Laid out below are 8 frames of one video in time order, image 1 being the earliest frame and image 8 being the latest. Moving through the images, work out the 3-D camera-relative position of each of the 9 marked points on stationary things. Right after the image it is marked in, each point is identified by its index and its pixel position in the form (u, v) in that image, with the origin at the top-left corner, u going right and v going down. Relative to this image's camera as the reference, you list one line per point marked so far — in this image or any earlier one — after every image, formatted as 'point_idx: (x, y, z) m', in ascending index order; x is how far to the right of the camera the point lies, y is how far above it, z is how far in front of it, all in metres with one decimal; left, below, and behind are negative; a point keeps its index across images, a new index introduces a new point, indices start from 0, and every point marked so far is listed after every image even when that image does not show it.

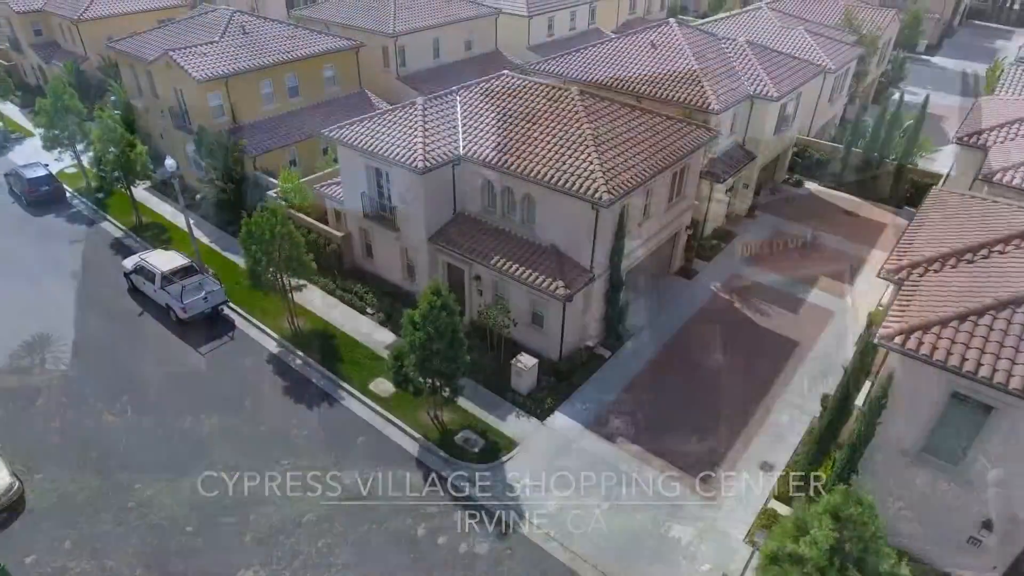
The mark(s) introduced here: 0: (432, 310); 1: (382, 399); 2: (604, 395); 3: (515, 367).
0: (-2.0, -0.6, +15.7) m
1: (-3.9, -3.3, +18.6) m
2: (+2.9, -3.2, +19.1) m
3: (+0.1, -2.4, +18.5) m
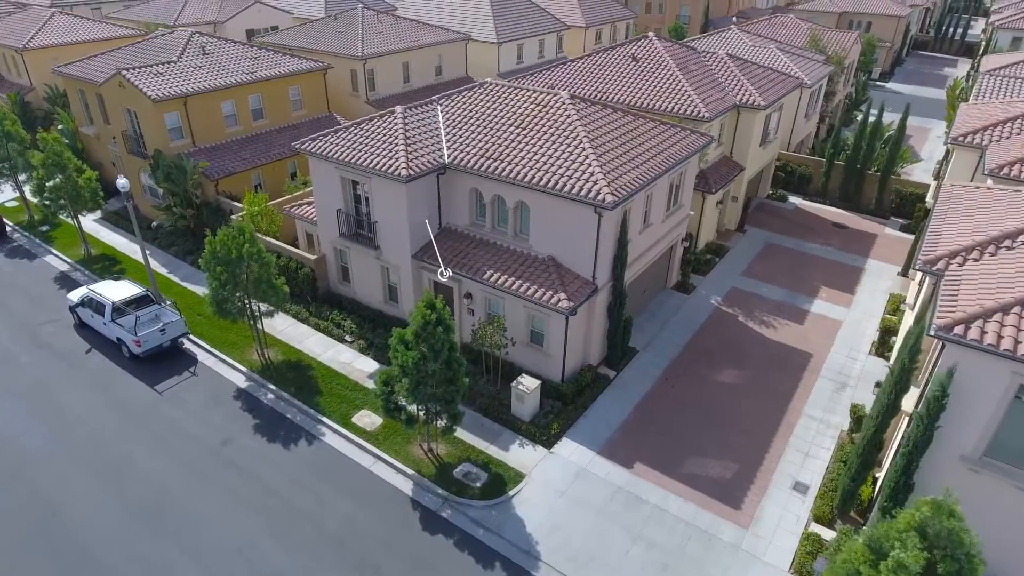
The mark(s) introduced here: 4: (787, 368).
0: (-1.9, -0.9, +13.9) m
1: (-3.8, -3.8, +16.5) m
2: (+2.9, -3.6, +17.4) m
3: (+0.1, -2.8, +16.7) m
4: (+8.6, -2.5, +19.5) m
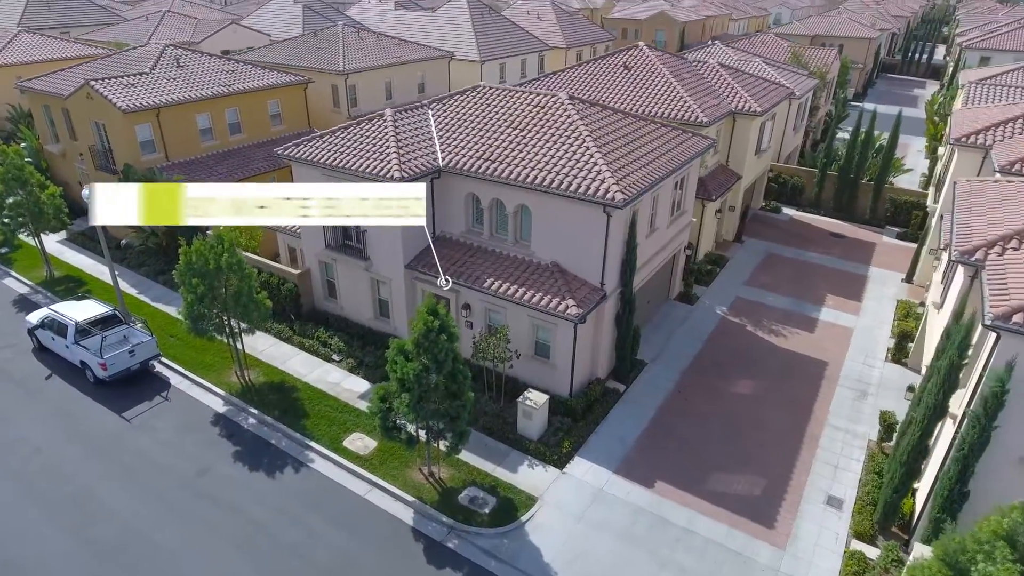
0: (-1.7, -1.0, +12.6) m
1: (-3.6, -4.1, +15.0) m
2: (+3.0, -3.7, +16.2) m
3: (+0.3, -2.9, +15.4) m
4: (+8.6, -2.6, +18.6) m
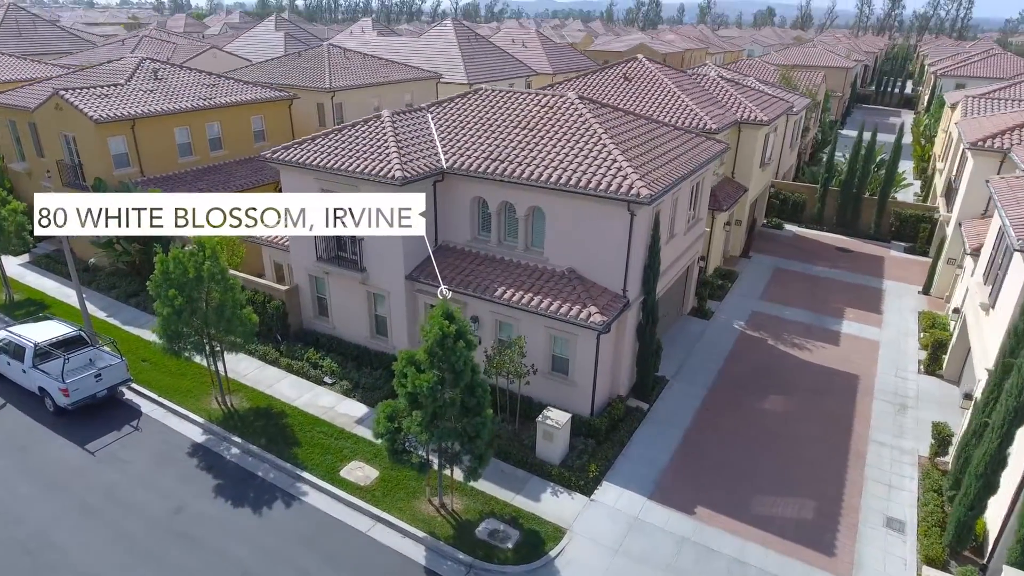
0: (-1.2, -1.0, +11.0) m
1: (-3.2, -4.3, +13.2) m
2: (+3.4, -3.9, +14.6) m
3: (+0.7, -3.1, +13.8) m
4: (+8.9, -2.8, +17.3) m
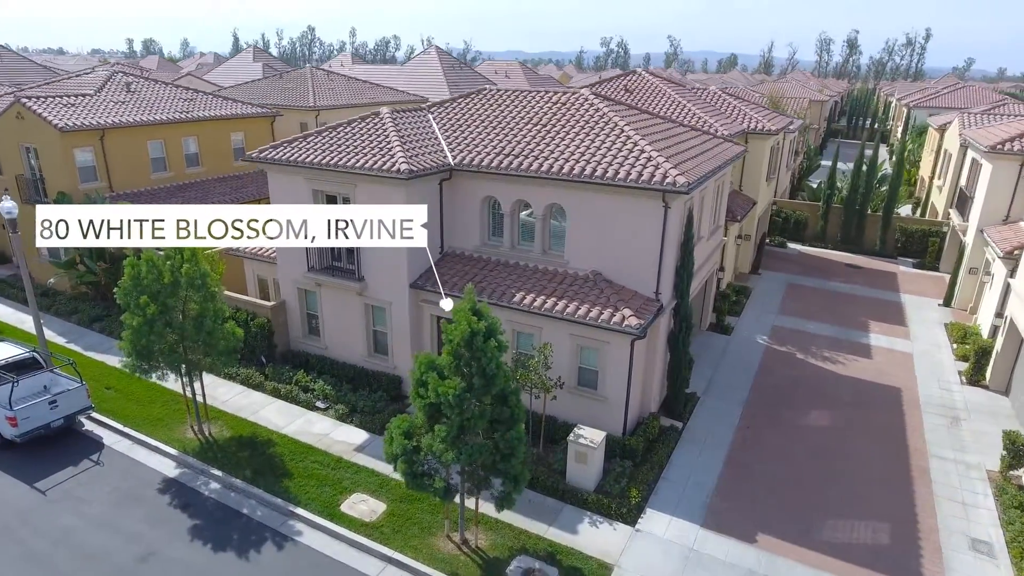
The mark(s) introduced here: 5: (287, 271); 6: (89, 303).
0: (-0.6, -0.8, +9.4) m
1: (-2.6, -4.3, +11.2) m
2: (+3.9, -3.9, +12.9) m
3: (+1.2, -3.1, +12.1) m
4: (+9.3, -2.9, +15.8) m
5: (-5.8, +0.5, +16.3) m
6: (-13.4, -0.5, +19.8) m
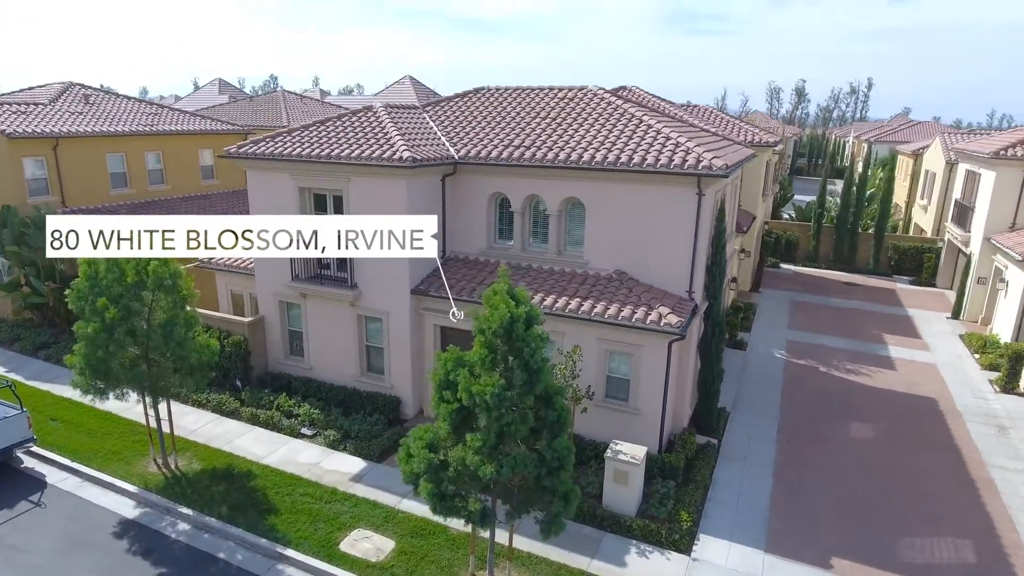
0: (0.0, -0.5, +7.8) m
1: (-2.0, -4.1, +9.3) m
2: (+4.4, -3.8, +11.4) m
3: (+1.7, -2.9, +10.4) m
4: (+9.6, -3.0, +14.7) m
5: (-5.7, +0.1, +14.5) m
6: (-13.4, -1.1, +17.5) m
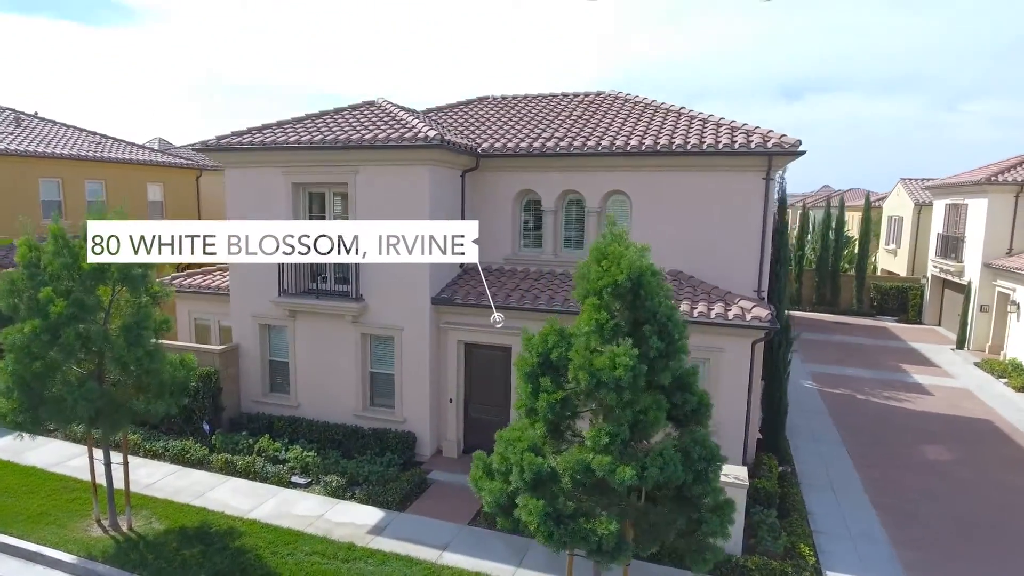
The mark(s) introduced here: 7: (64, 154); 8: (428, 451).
0: (+1.2, 0.0, +5.9) m
1: (-0.9, -3.8, +6.7) m
2: (+5.3, -3.6, +9.5) m
3: (+2.7, -2.7, +8.4) m
4: (+10.1, -3.2, +13.4) m
5: (-5.1, -0.3, +12.0) m
6: (-13.1, -2.0, +14.1) m
7: (-12.6, +3.8, +17.6) m
8: (-1.5, -2.9, +11.2) m
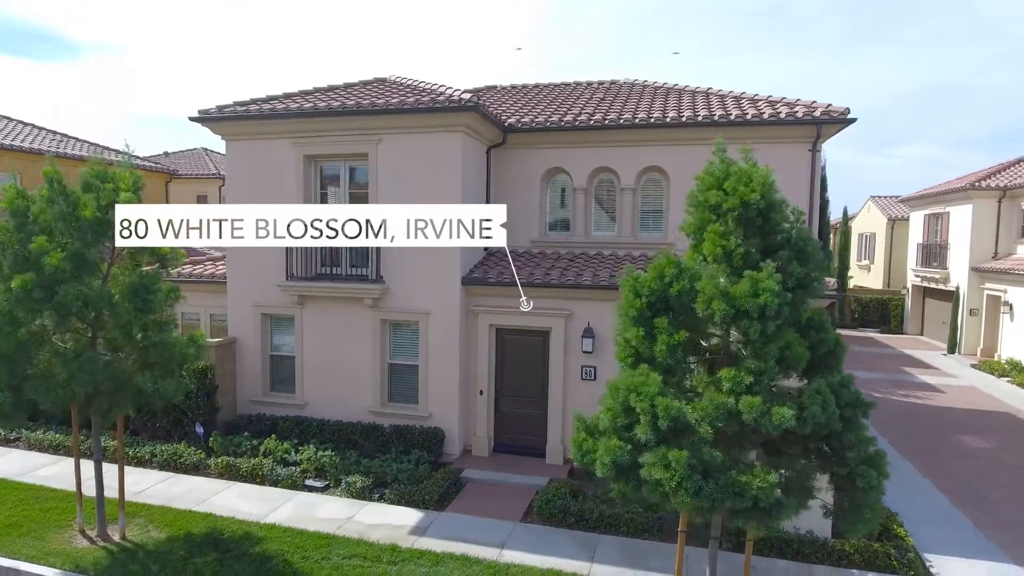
0: (+2.1, +0.7, +5.2) m
1: (+0.1, -3.2, +5.6) m
2: (+6.0, -3.1, +8.8) m
3: (+3.5, -2.2, +7.6) m
4: (+10.5, -2.9, +13.1) m
5: (-4.6, 0.0, +10.8) m
6: (-12.7, -2.0, +12.1) m
7: (-12.6, +3.6, +16.1) m
8: (-0.9, -2.6, +10.1) m
